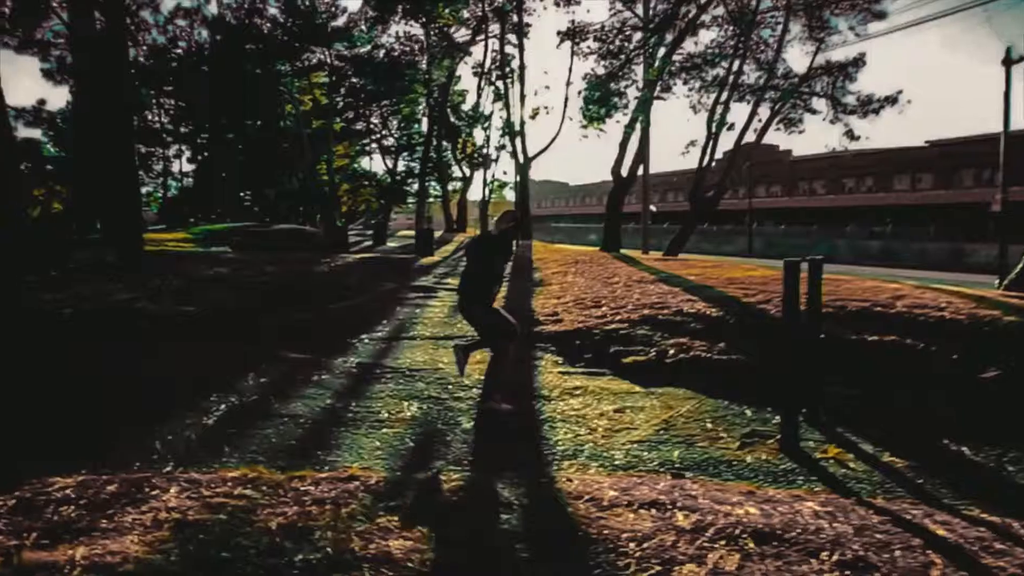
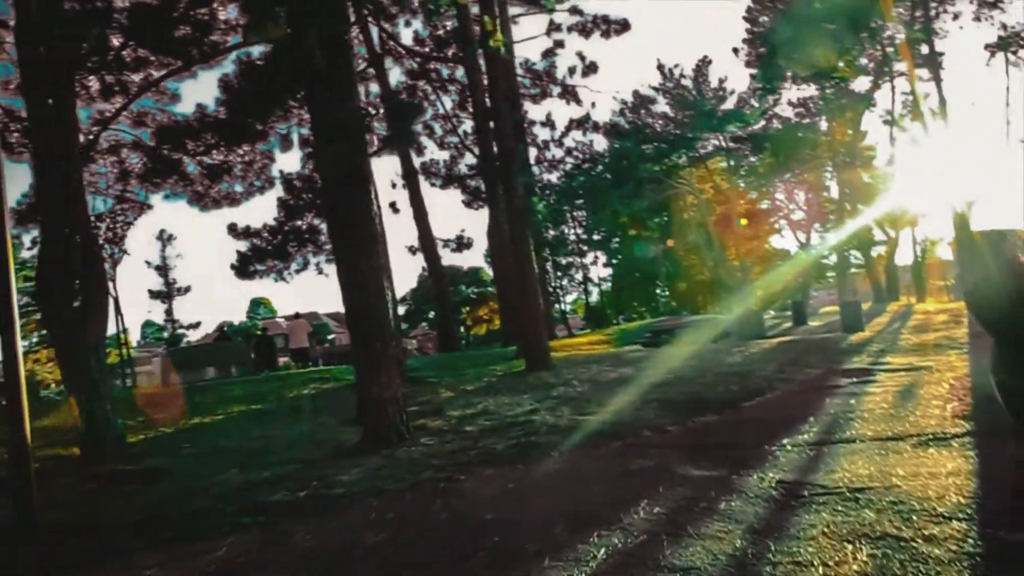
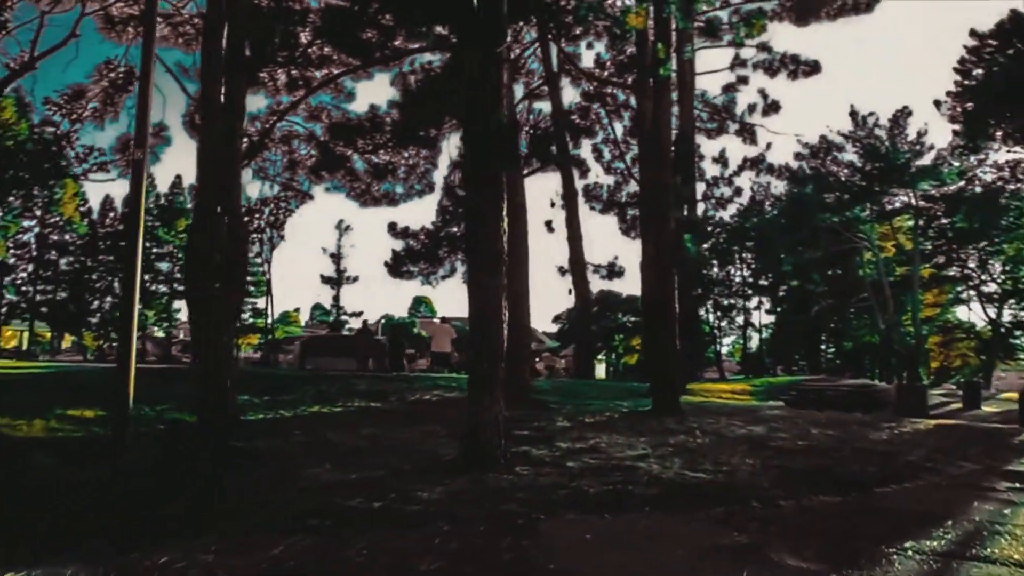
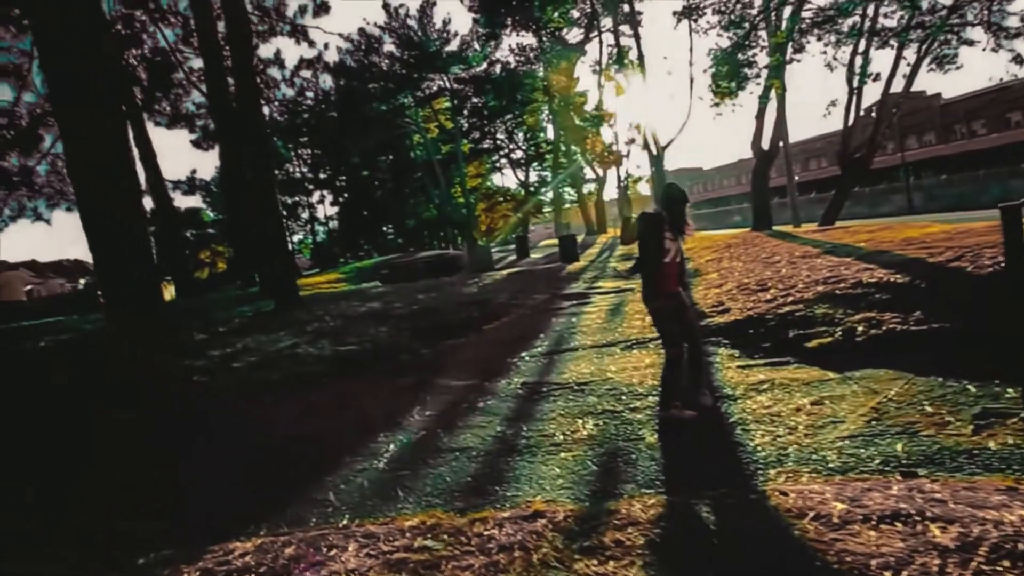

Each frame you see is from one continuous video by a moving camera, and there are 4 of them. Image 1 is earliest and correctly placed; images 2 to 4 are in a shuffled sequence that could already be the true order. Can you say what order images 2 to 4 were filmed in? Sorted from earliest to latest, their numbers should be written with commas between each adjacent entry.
4, 2, 3
